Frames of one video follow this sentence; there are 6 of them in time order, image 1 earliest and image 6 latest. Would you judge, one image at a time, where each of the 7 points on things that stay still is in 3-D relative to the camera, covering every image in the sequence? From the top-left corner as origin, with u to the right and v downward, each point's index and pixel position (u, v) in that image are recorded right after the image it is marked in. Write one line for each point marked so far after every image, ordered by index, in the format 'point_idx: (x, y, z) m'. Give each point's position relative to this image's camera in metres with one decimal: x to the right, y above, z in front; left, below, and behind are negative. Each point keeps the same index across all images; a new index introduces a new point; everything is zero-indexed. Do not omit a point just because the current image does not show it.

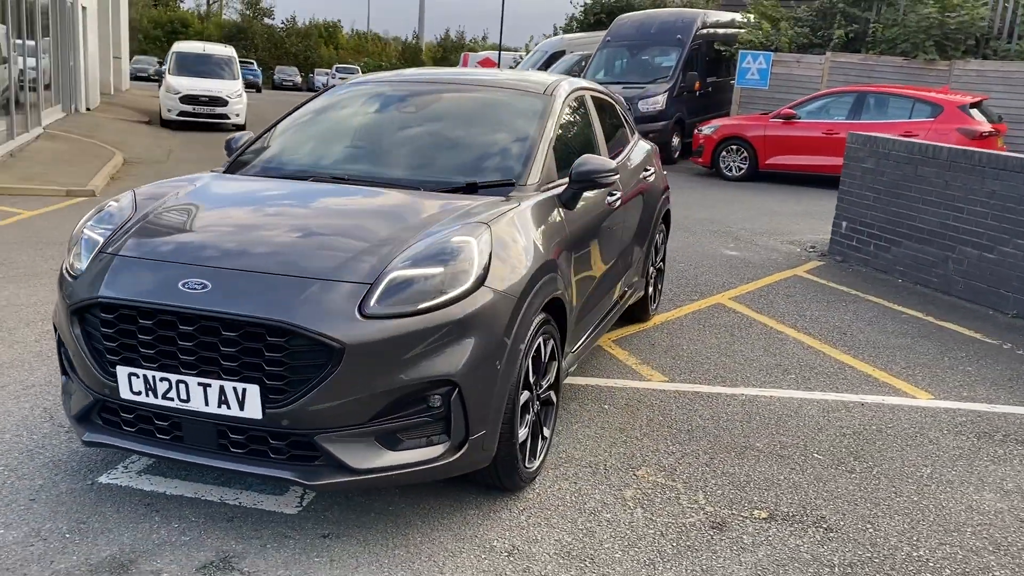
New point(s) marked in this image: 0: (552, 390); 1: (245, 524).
0: (+0.2, -0.4, +3.5) m
1: (-0.9, -0.8, +2.9) m
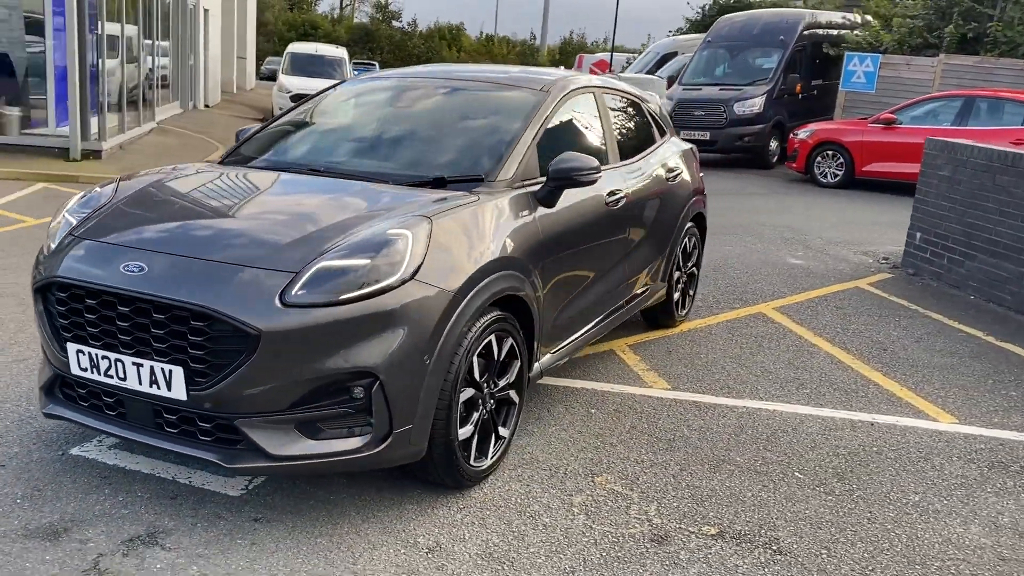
0: (0.0, -0.4, +3.4) m
1: (-1.1, -0.7, +3.0) m
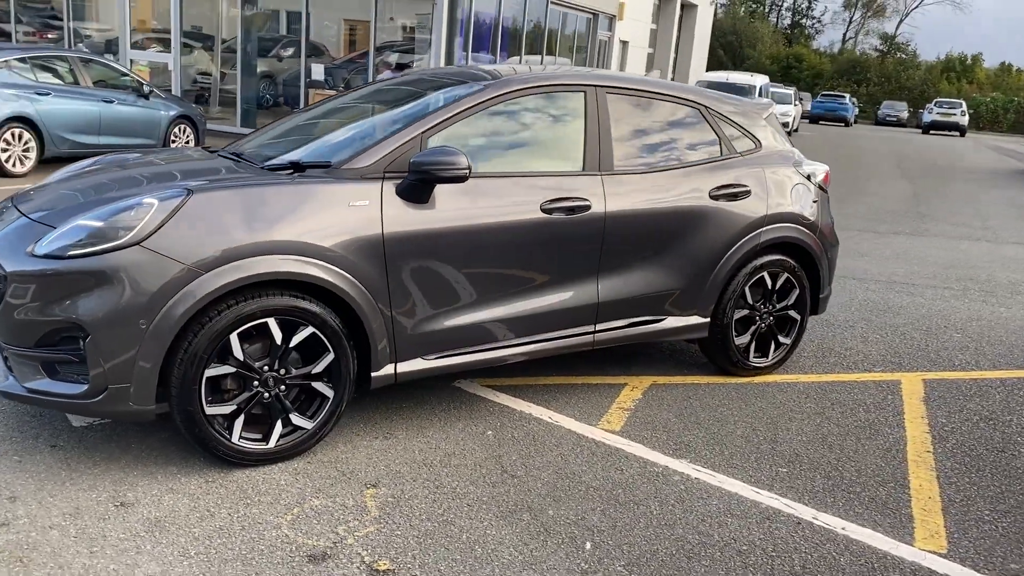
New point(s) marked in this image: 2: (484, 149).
0: (-0.7, -0.3, +3.3) m
1: (-1.9, -0.5, +3.6) m
2: (-0.1, +0.6, +3.7) m
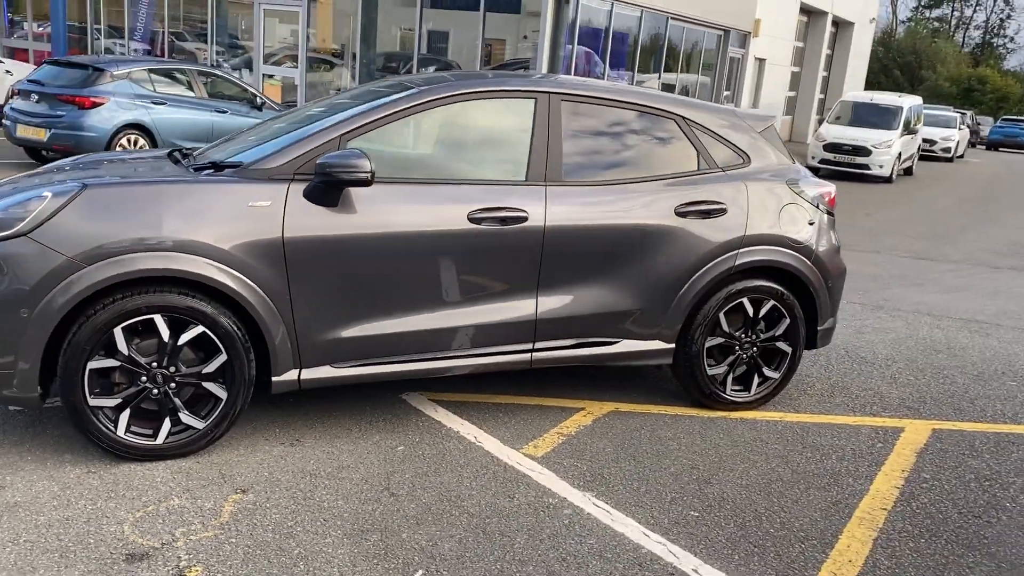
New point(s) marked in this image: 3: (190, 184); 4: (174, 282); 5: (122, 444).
0: (-1.1, -0.3, +3.3) m
1: (-2.3, -0.5, +3.7) m
2: (-0.4, +0.5, +3.6) m
3: (-1.2, +0.4, +3.3) m
4: (-1.2, 0.0, +3.2) m
5: (-1.4, -0.6, +3.2) m
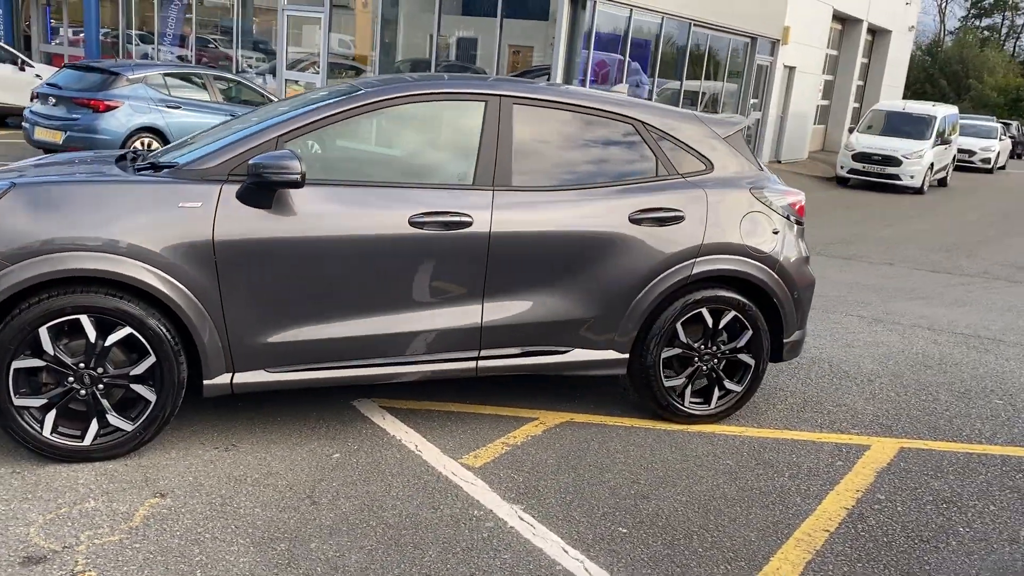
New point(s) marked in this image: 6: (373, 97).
0: (-1.4, -0.4, +3.3) m
1: (-2.5, -0.5, +3.8) m
2: (-0.6, +0.5, +3.6) m
3: (-1.4, +0.4, +3.3) m
4: (-1.5, 0.0, +3.2) m
5: (-1.7, -0.6, +3.2) m
6: (-0.5, +0.8, +3.7) m
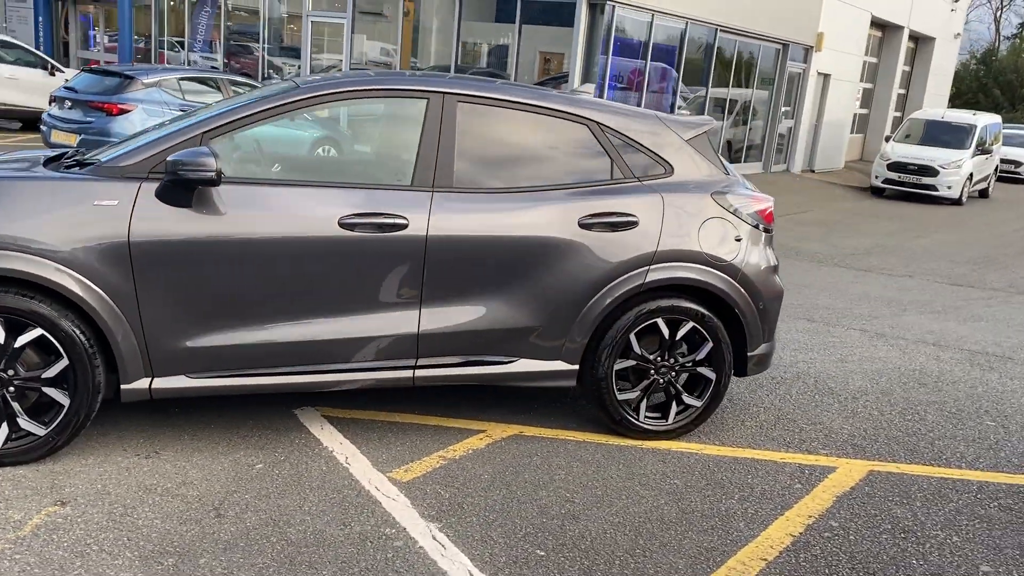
0: (-1.6, -0.4, +3.2) m
1: (-2.8, -0.5, +3.7) m
2: (-0.9, +0.5, +3.5) m
3: (-1.7, +0.4, +3.2) m
4: (-1.8, 0.0, +3.1) m
5: (-2.0, -0.6, +3.1) m
6: (-0.8, +0.8, +3.5) m
